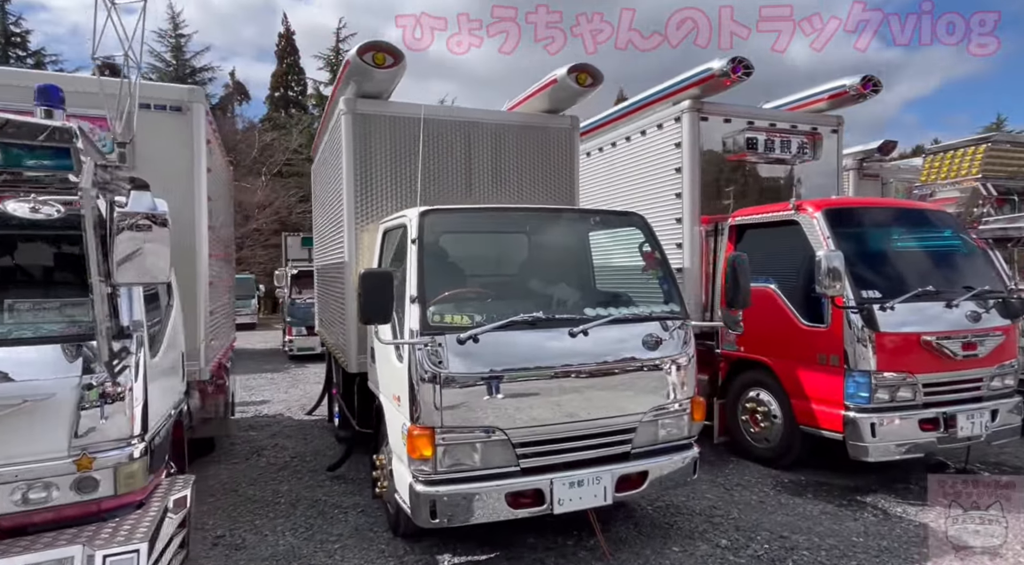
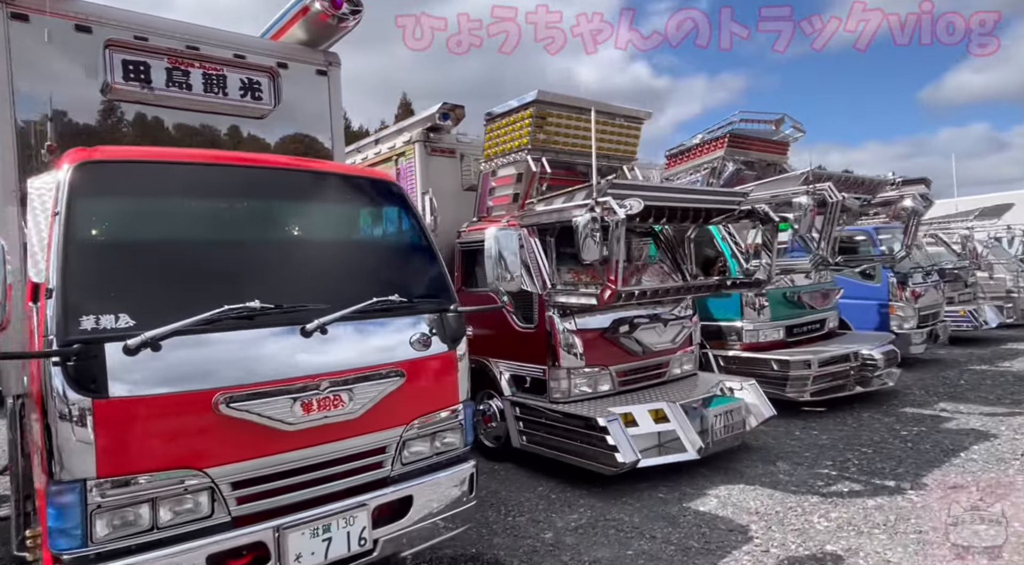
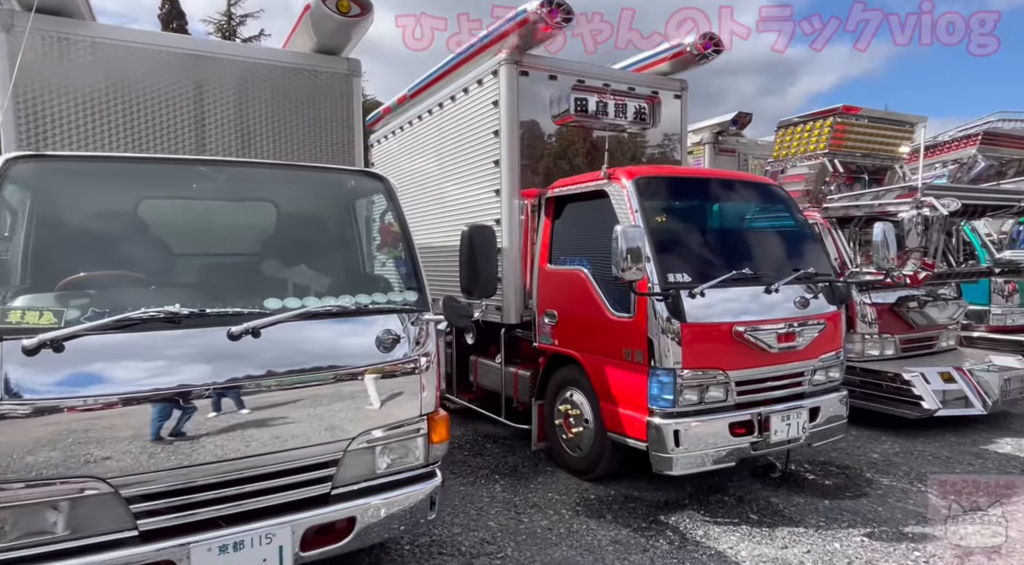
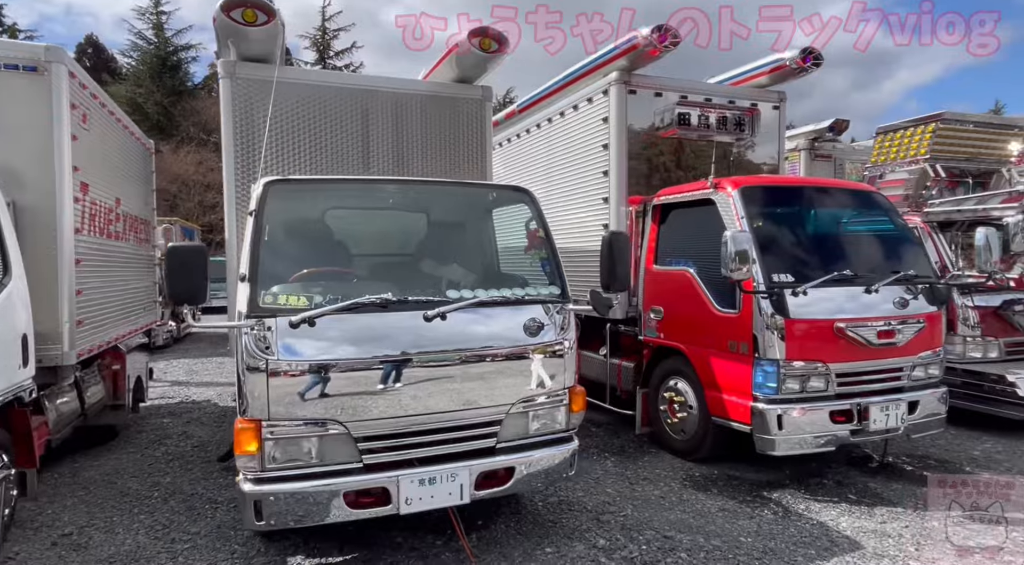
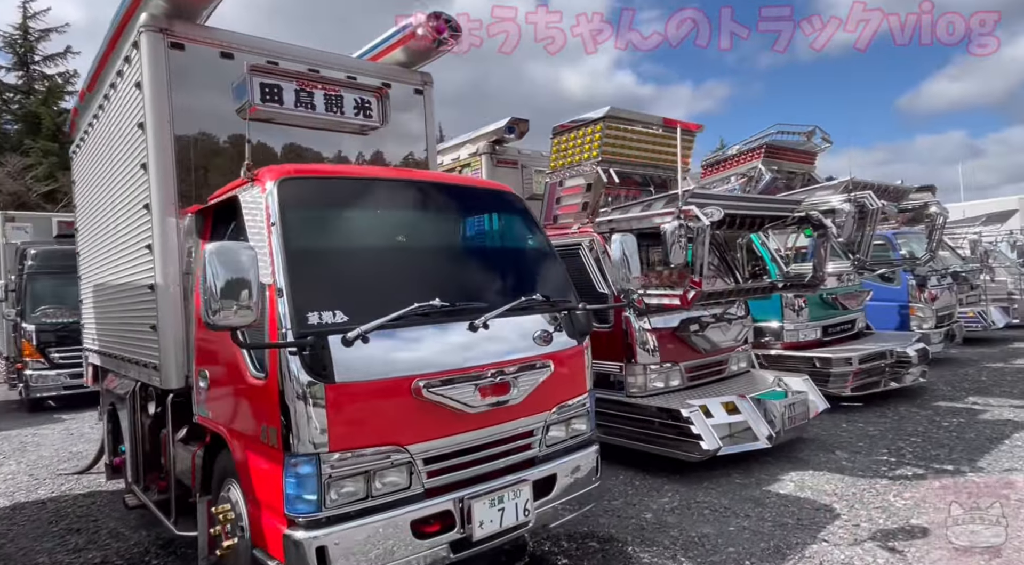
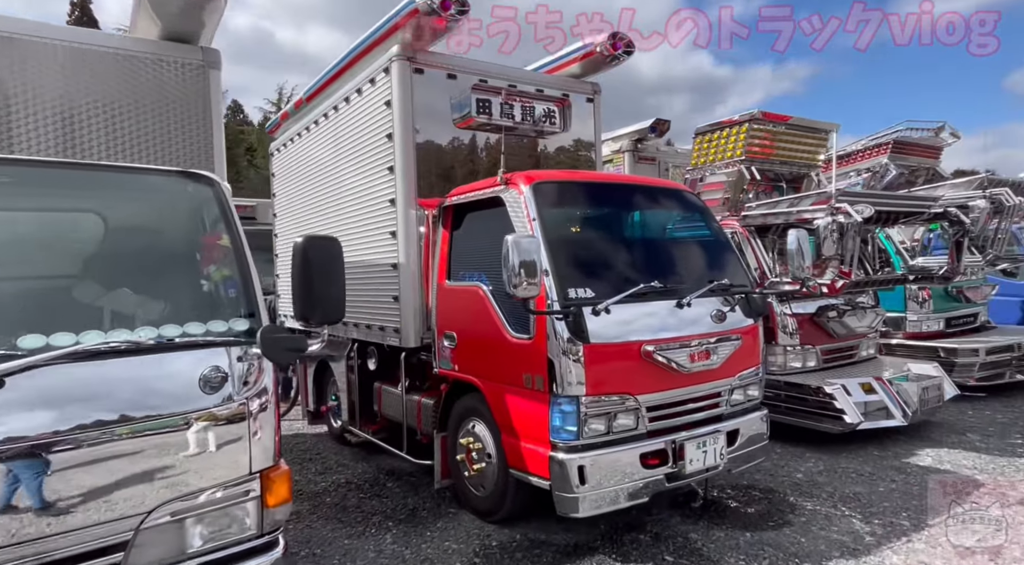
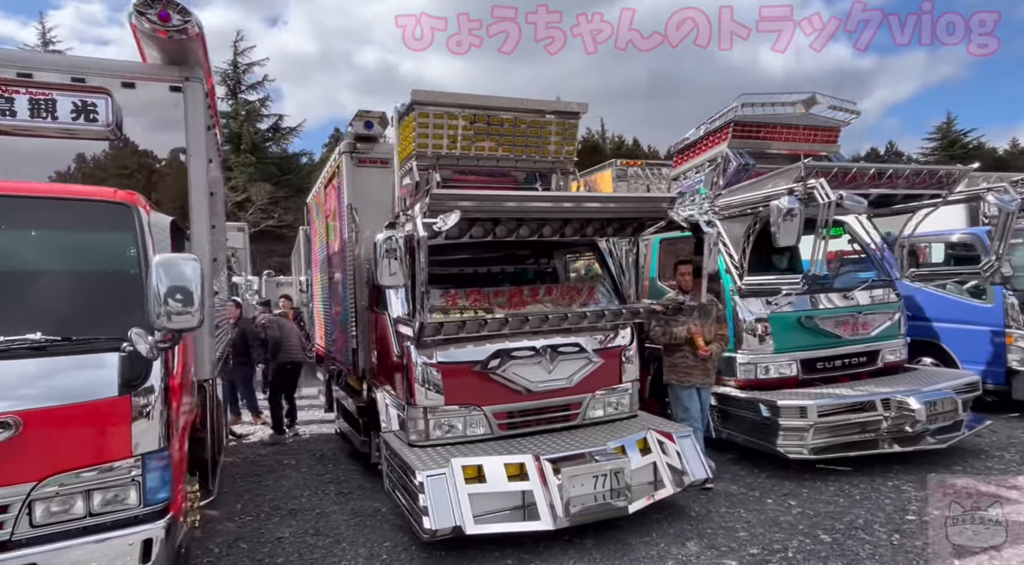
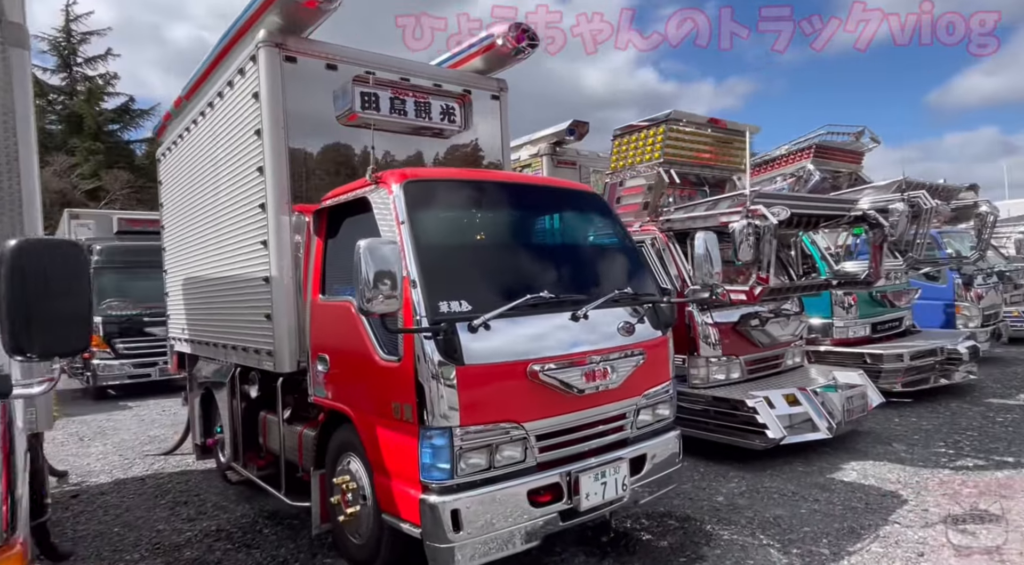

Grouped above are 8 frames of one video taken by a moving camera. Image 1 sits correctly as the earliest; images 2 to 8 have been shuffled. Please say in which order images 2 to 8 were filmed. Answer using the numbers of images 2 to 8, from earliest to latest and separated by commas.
4, 3, 6, 8, 5, 2, 7
